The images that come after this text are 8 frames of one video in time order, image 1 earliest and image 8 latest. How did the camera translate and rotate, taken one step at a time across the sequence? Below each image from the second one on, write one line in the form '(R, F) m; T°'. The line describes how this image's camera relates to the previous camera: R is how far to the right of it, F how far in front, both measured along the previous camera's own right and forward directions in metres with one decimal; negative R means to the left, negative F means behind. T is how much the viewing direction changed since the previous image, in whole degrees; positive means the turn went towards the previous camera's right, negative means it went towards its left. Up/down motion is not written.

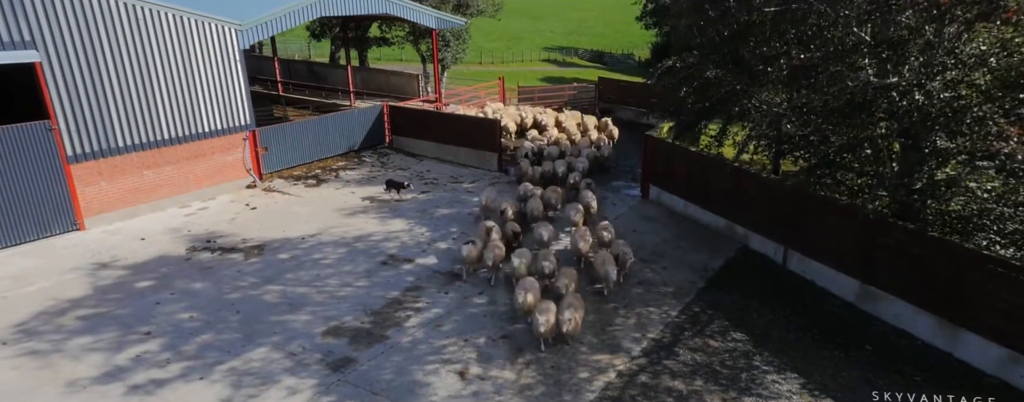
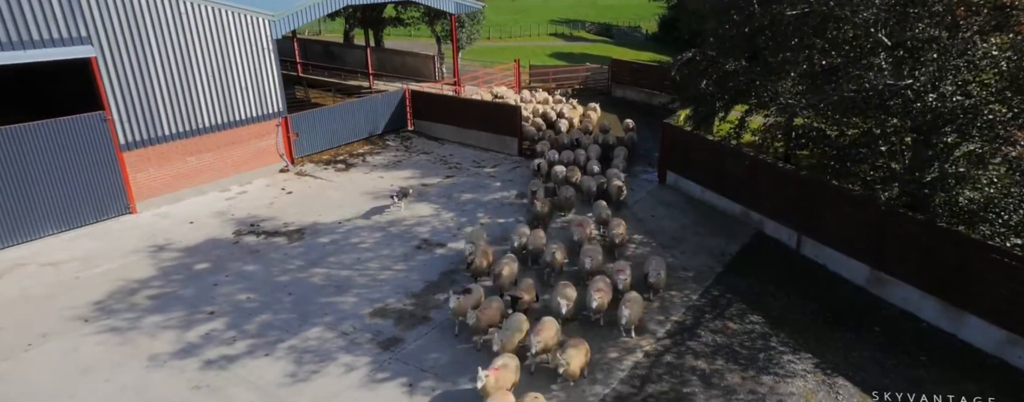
(-0.5, -0.7) m; 0°
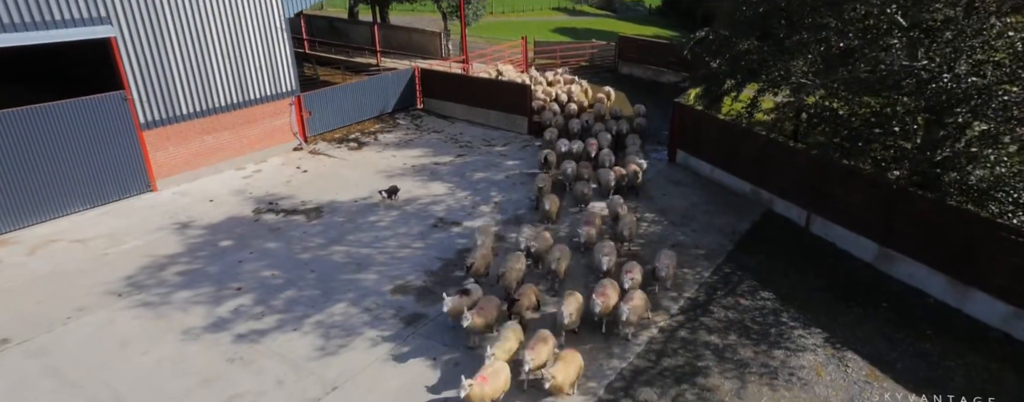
(-0.3, -0.2) m; 0°
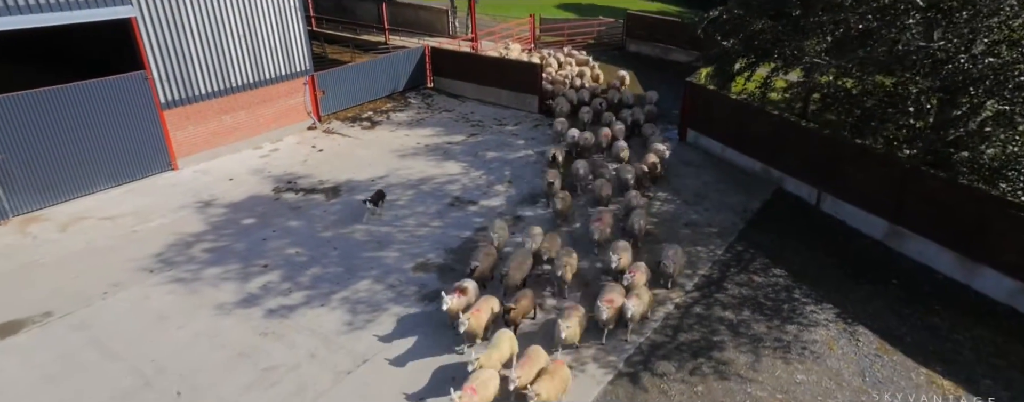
(-0.3, -0.2) m; 0°
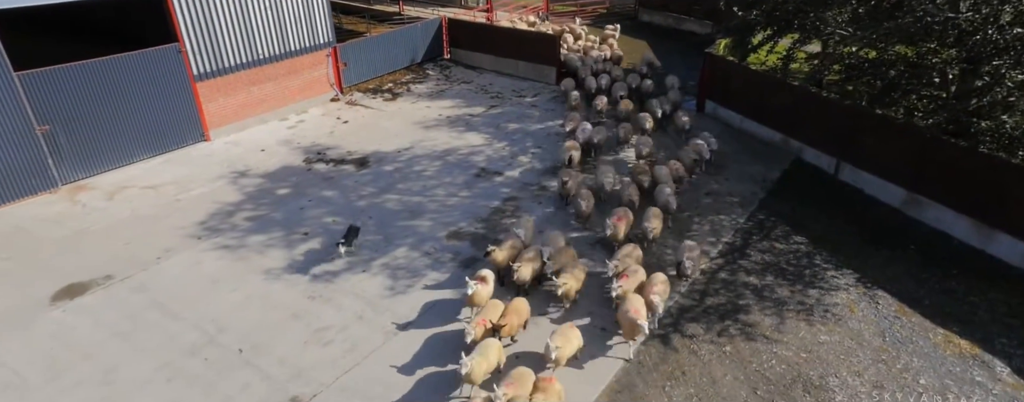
(-0.5, -0.4) m; 0°
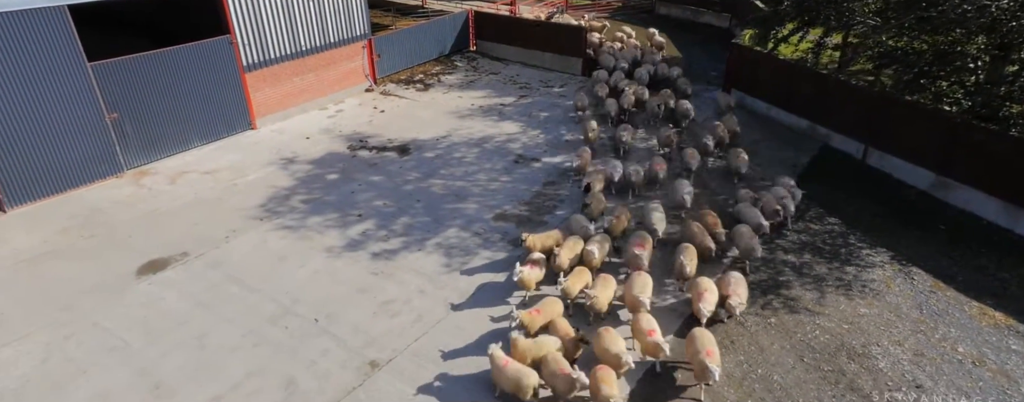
(-0.8, -0.5) m; 0°
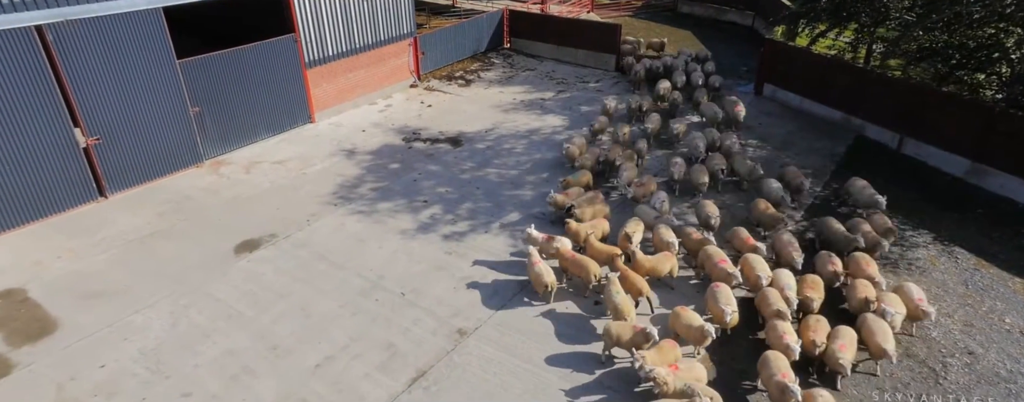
(-1.0, -0.7) m; -1°
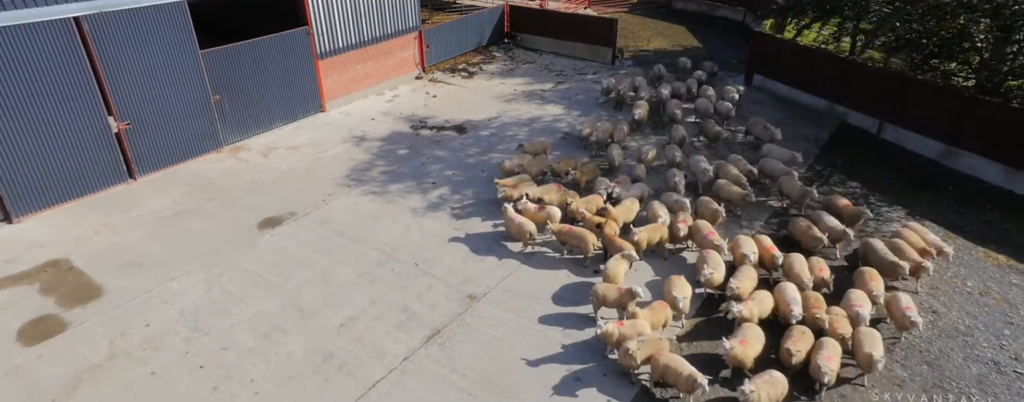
(-0.1, -0.9) m; 0°
